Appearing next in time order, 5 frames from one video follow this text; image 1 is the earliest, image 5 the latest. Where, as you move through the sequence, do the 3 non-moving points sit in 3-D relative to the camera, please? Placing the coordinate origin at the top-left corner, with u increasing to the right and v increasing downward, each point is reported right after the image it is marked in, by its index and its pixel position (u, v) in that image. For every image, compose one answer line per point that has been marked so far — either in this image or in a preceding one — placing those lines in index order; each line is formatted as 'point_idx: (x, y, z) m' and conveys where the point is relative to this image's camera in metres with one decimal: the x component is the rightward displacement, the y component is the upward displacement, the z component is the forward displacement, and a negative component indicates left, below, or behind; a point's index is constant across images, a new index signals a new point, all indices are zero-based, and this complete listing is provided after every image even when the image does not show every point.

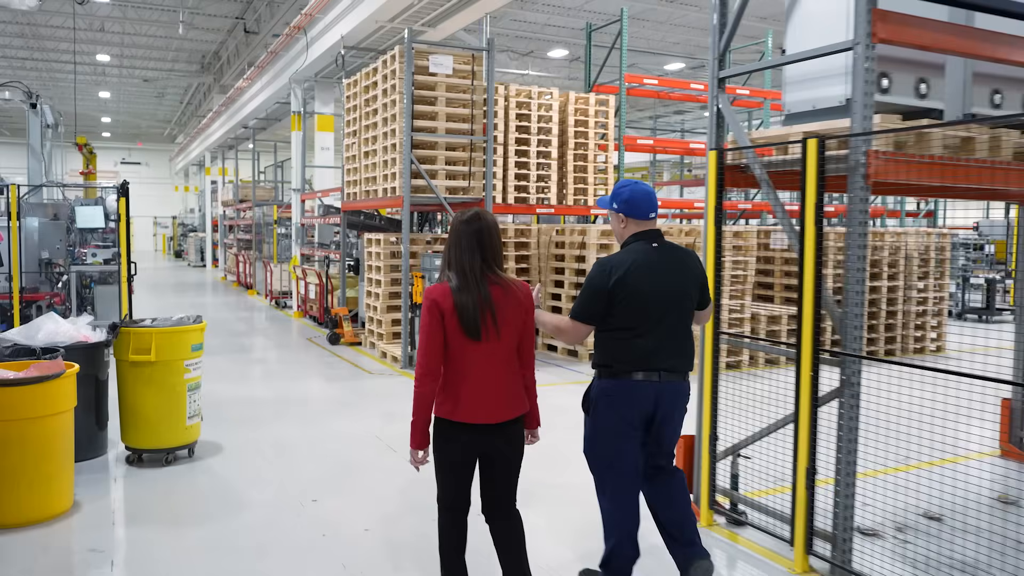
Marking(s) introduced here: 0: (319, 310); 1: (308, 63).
0: (-2.7, -0.3, +12.5) m
1: (-3.0, +3.4, +13.5) m
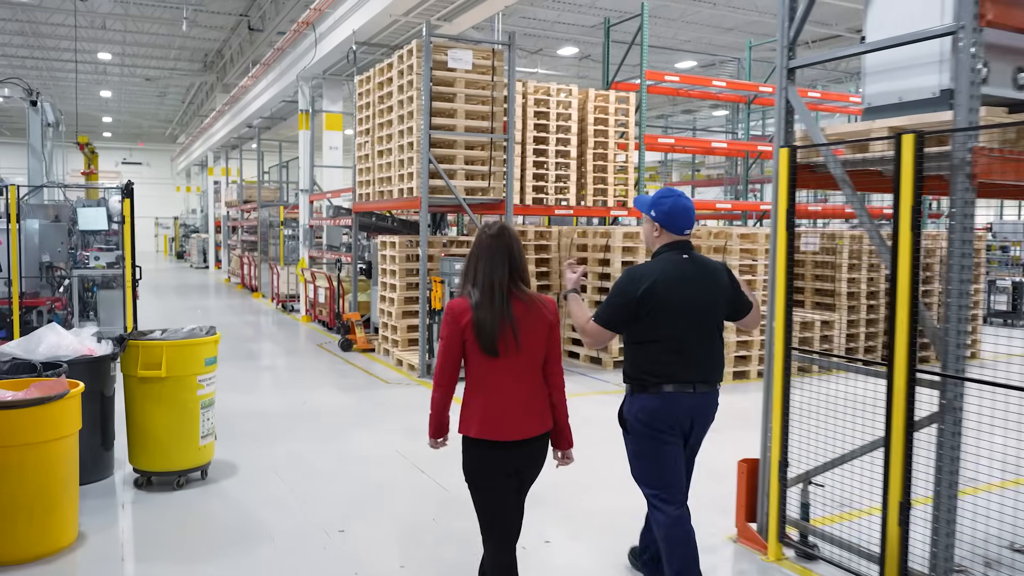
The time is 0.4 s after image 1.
0: (-2.5, -0.3, +12.1) m
1: (-2.8, +3.3, +13.1) m
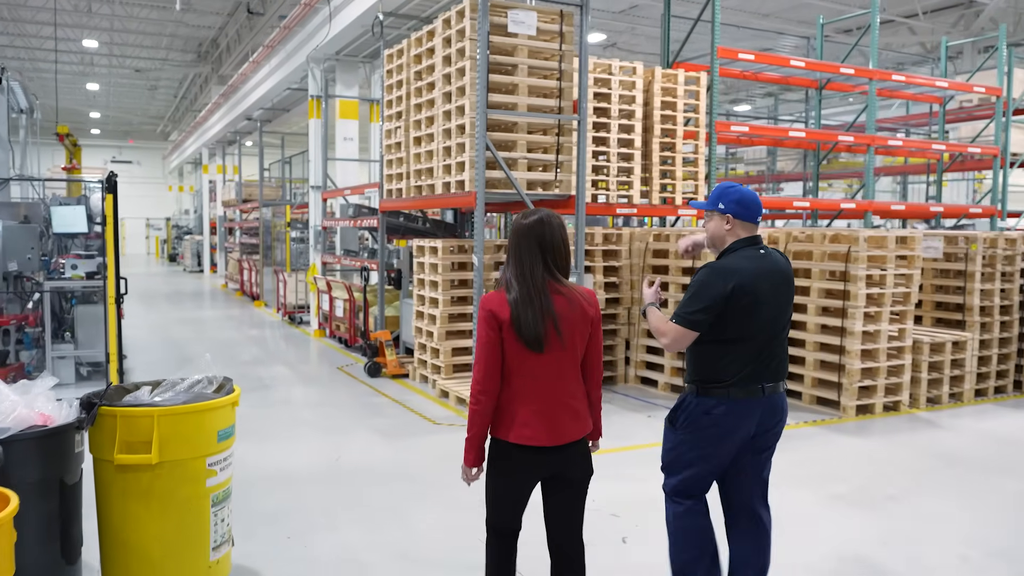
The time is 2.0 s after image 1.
0: (-1.9, -0.5, +10.4) m
1: (-2.3, +3.2, +11.5) m
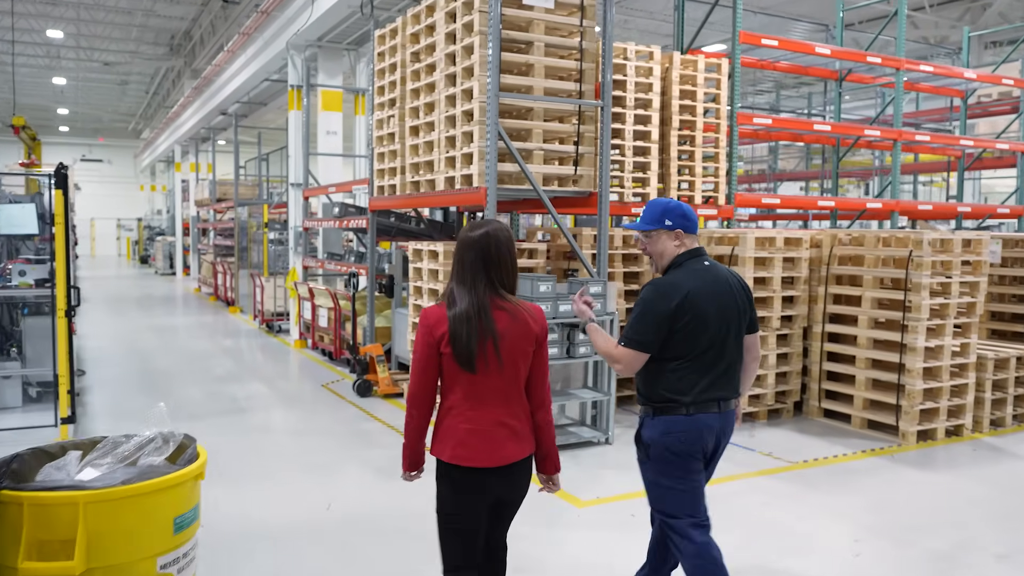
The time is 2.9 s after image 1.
0: (-1.9, -0.6, +9.4) m
1: (-2.3, +3.1, +10.5) m
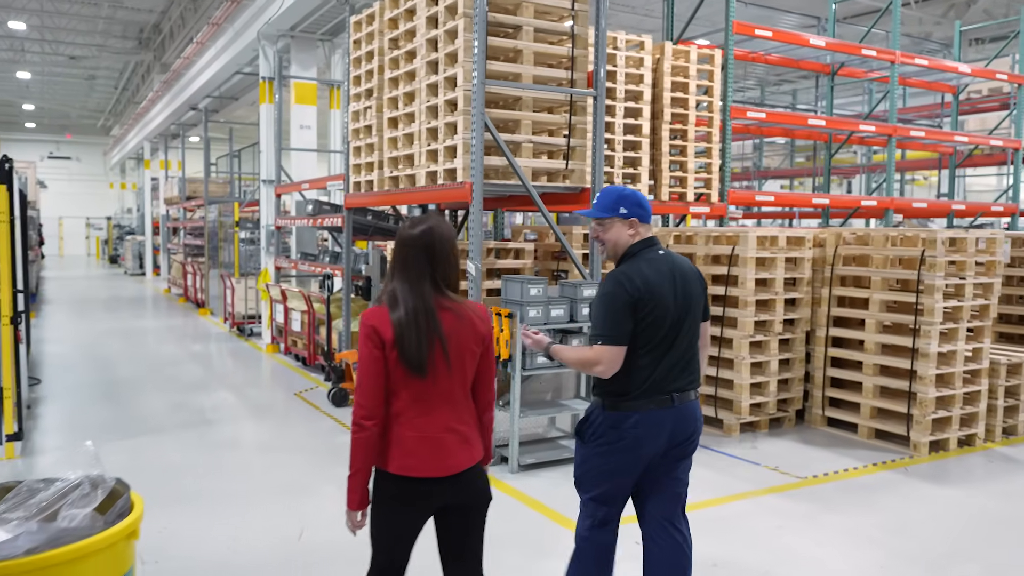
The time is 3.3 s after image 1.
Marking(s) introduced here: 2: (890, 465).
0: (-2.0, -0.6, +8.9) m
1: (-2.5, +3.1, +10.0) m
2: (+2.4, -1.1, +5.8) m
